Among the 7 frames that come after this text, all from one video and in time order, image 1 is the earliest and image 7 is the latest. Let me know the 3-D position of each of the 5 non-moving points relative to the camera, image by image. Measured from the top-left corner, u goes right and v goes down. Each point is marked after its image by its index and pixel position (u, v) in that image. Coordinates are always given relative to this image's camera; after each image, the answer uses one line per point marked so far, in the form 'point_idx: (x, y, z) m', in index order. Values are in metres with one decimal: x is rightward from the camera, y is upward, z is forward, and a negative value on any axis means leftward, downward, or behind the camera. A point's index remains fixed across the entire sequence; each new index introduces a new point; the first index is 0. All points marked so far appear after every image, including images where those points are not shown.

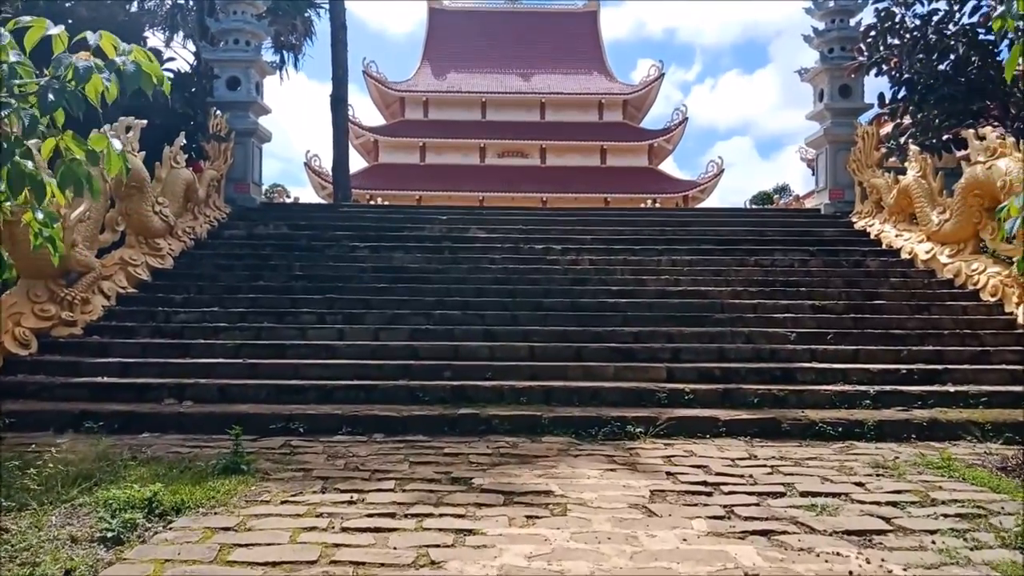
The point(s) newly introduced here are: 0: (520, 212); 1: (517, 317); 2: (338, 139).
0: (+0.1, +1.0, +10.8) m
1: (0.0, -0.3, +6.8) m
2: (-2.9, +2.4, +13.5) m
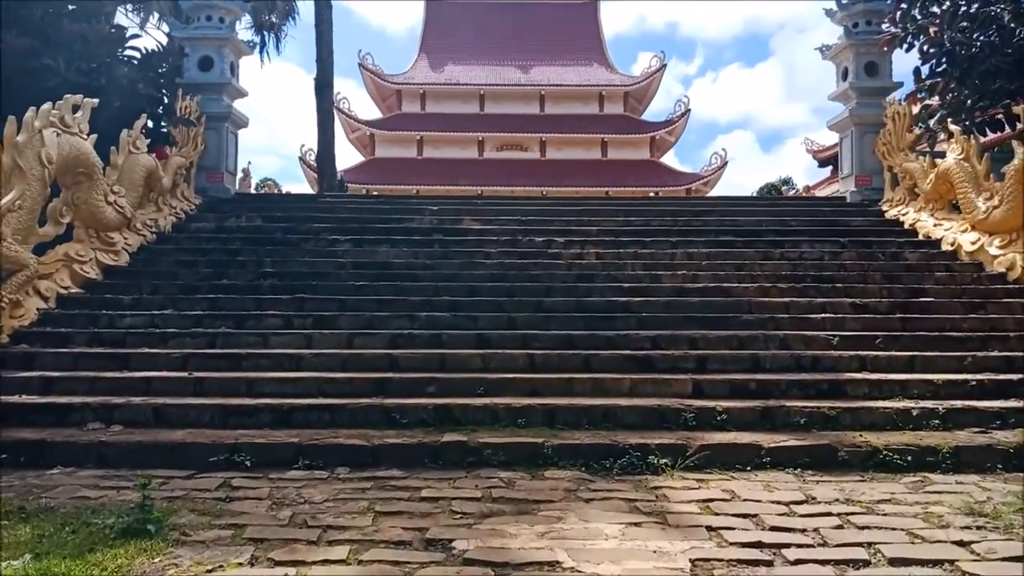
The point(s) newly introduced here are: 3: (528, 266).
0: (0.0, +1.0, +9.9) m
1: (0.0, -0.2, +5.9) m
2: (-2.9, +2.5, +12.6) m
3: (+0.1, +0.2, +7.5) m
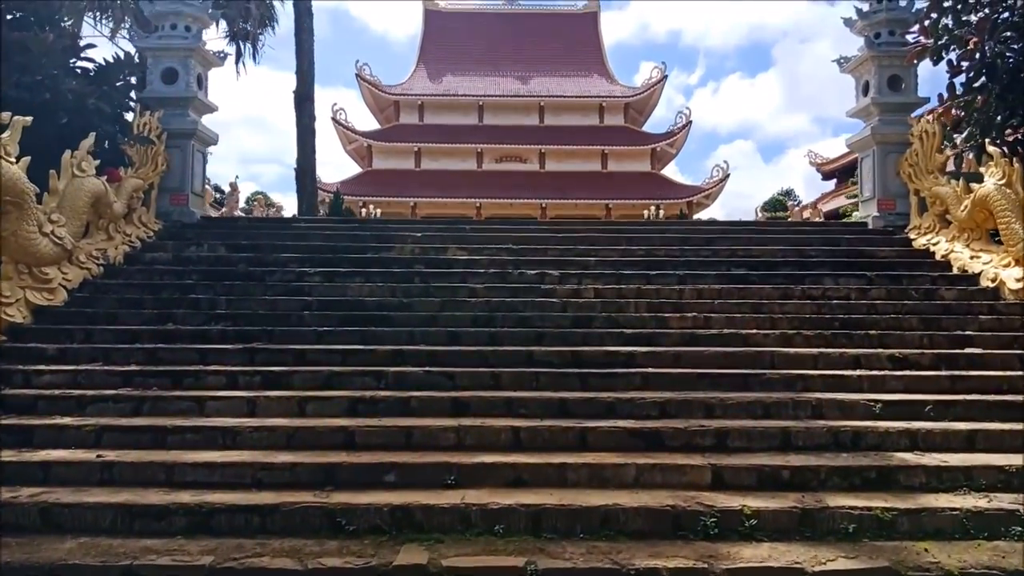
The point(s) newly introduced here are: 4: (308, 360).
0: (-0.1, +0.7, +9.1) m
1: (-0.1, -0.6, +5.0) m
2: (-3.0, +2.1, +11.7) m
3: (0.0, -0.1, +6.6) m
4: (-1.4, -0.5, +5.4) m
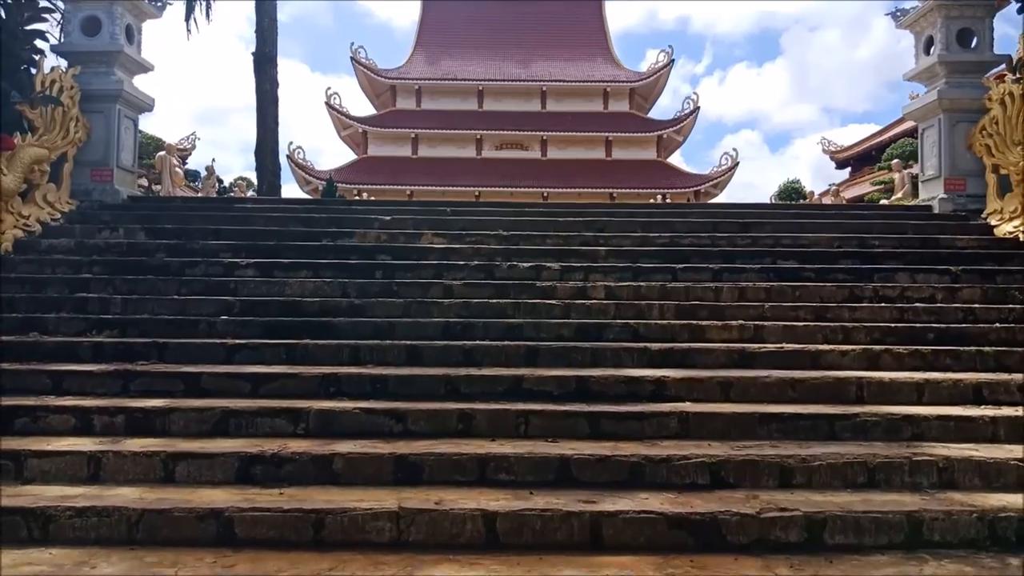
0: (-0.1, +0.7, +7.5) m
1: (-0.2, -0.6, +3.5) m
2: (-3.1, +2.1, +10.1) m
3: (0.0, -0.1, +5.0) m
4: (-1.5, -0.5, +3.8) m
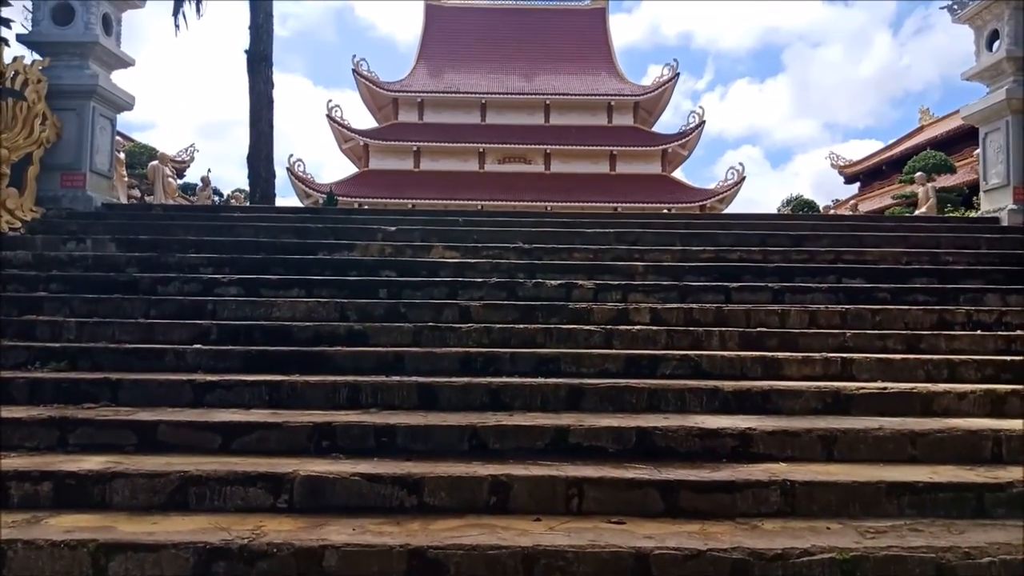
0: (0.0, +0.6, +6.7) m
1: (0.0, -0.7, +2.6) m
2: (-2.9, +1.9, +9.3) m
3: (+0.1, -0.2, +4.2) m
4: (-1.3, -0.6, +3.0) m
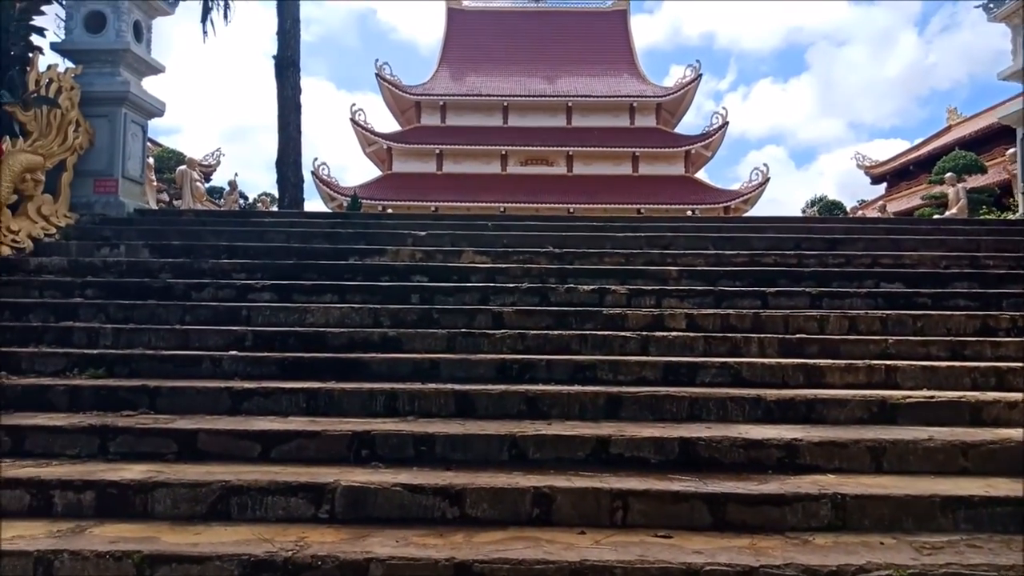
0: (+0.3, +0.5, +6.6) m
1: (+0.1, -0.7, +2.6) m
2: (-2.6, +1.9, +9.4) m
3: (+0.3, -0.3, +4.2) m
4: (-1.1, -0.6, +3.0) m
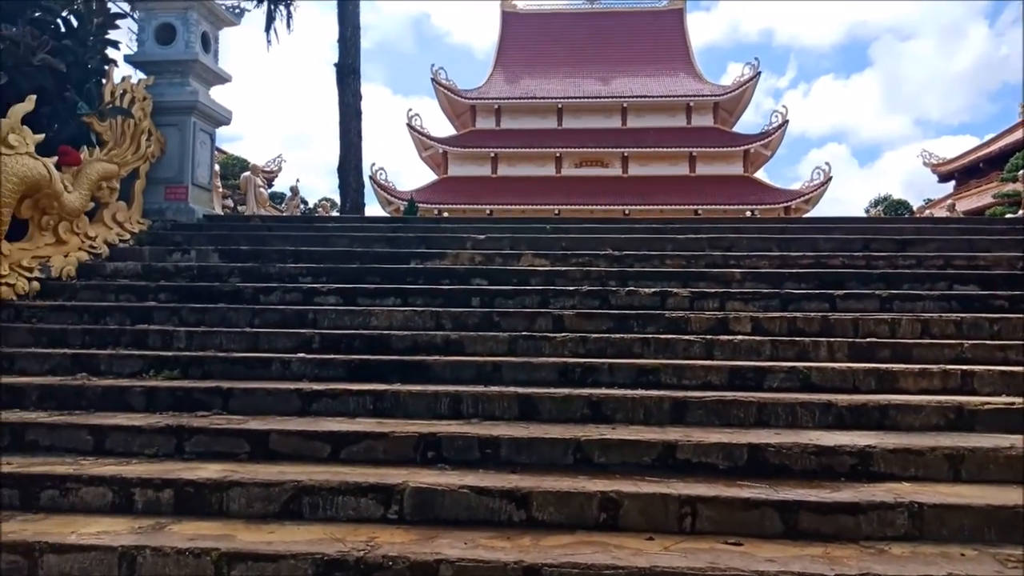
0: (+0.7, +0.5, +6.6) m
1: (+0.3, -0.7, +2.6) m
2: (-1.9, +1.9, +9.5) m
3: (+0.6, -0.3, +4.1) m
4: (-0.9, -0.6, +3.1) m
